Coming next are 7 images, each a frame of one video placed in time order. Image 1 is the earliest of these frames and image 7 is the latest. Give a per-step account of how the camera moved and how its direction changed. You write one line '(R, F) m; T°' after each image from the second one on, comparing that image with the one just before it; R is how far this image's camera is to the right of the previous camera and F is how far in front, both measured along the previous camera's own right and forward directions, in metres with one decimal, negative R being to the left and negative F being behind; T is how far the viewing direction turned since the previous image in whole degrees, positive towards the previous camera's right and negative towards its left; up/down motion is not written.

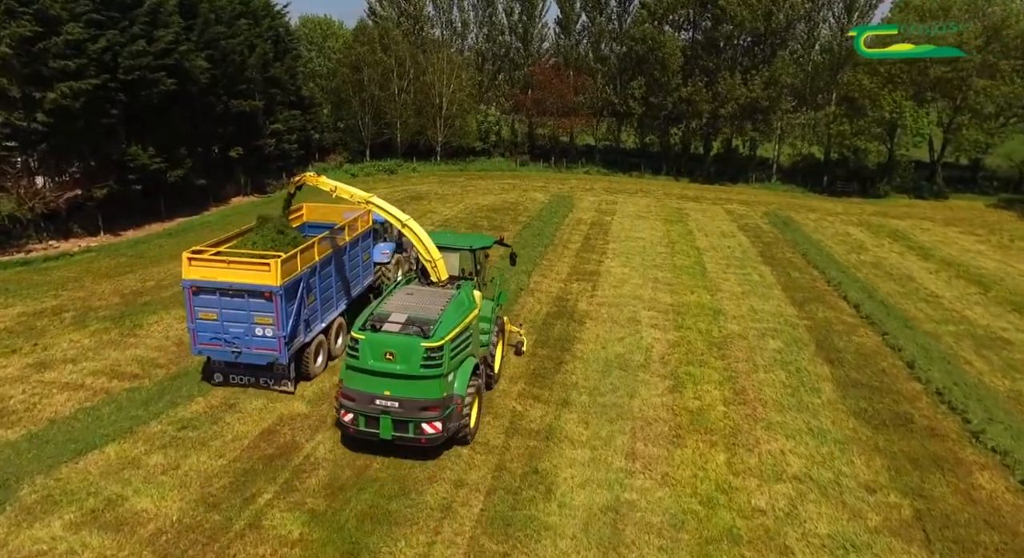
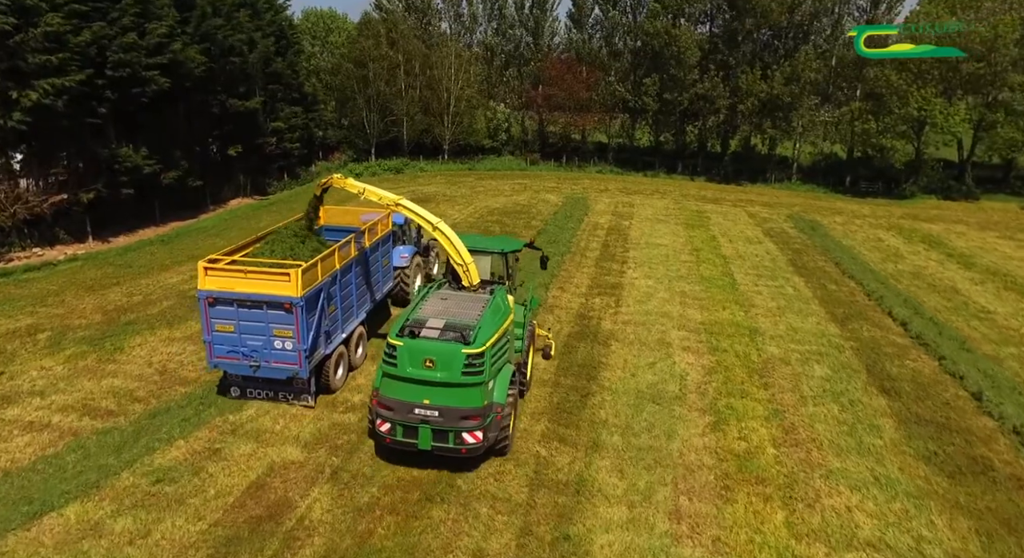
(-0.3, +1.4) m; 0°
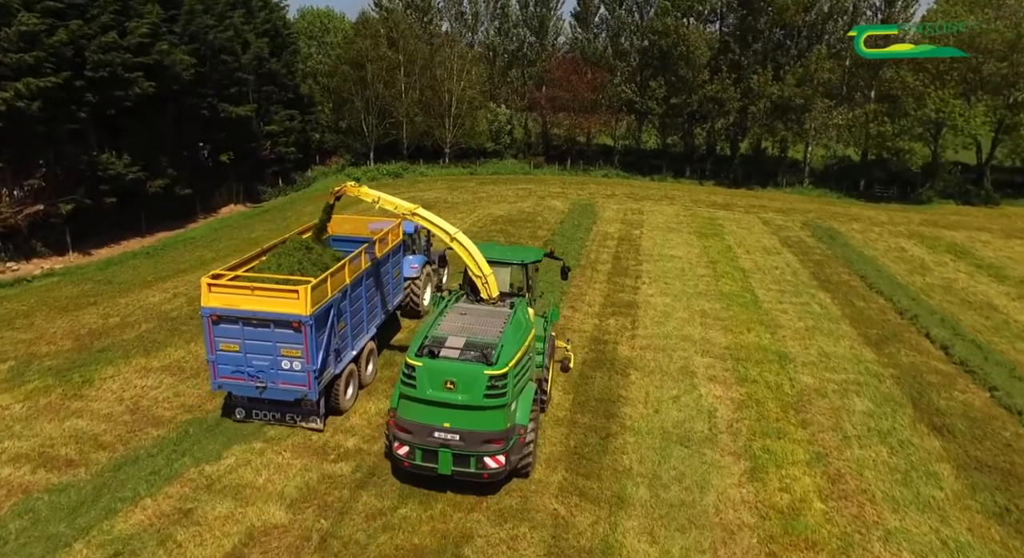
(-0.2, +1.2) m; 0°
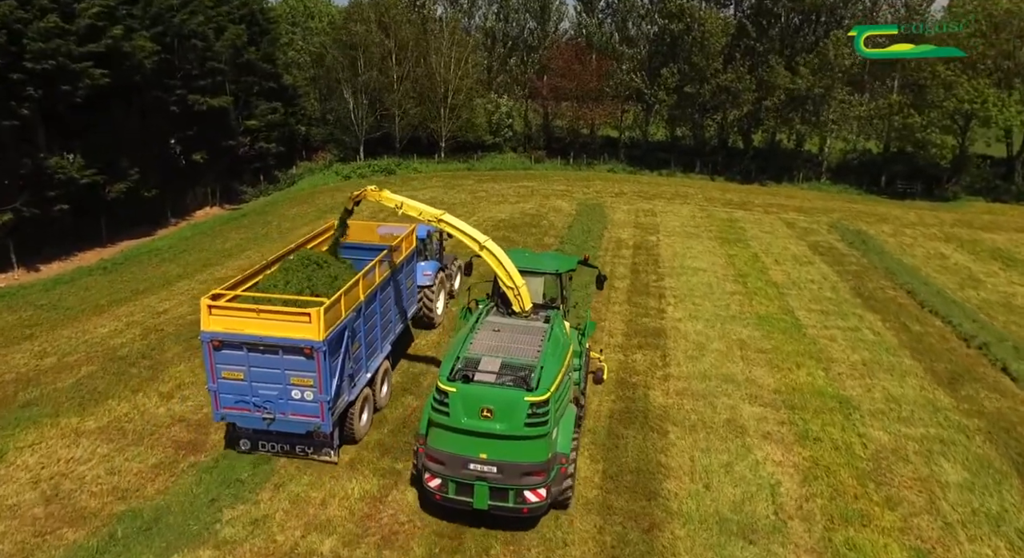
(-0.3, +2.2) m; 0°
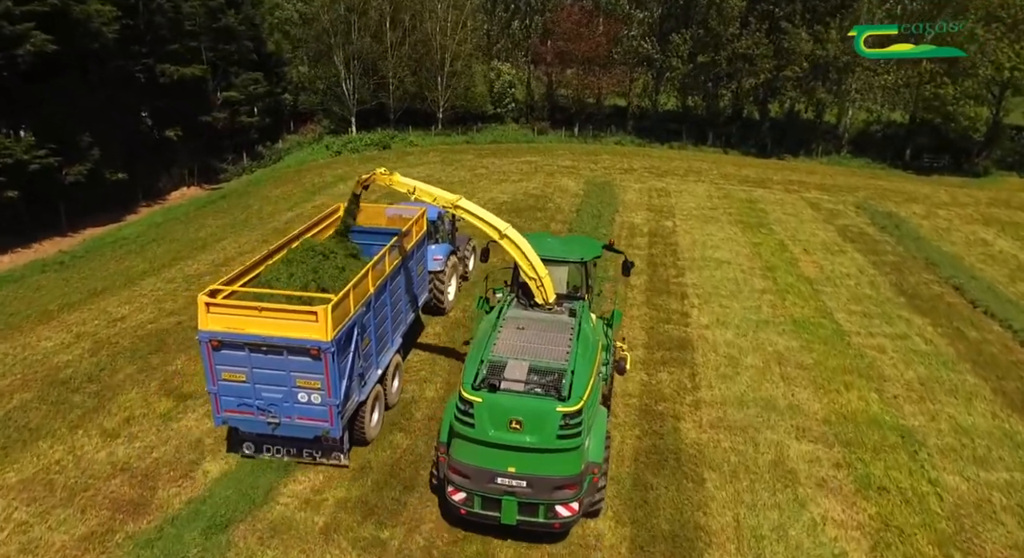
(-0.1, +1.8) m; 0°
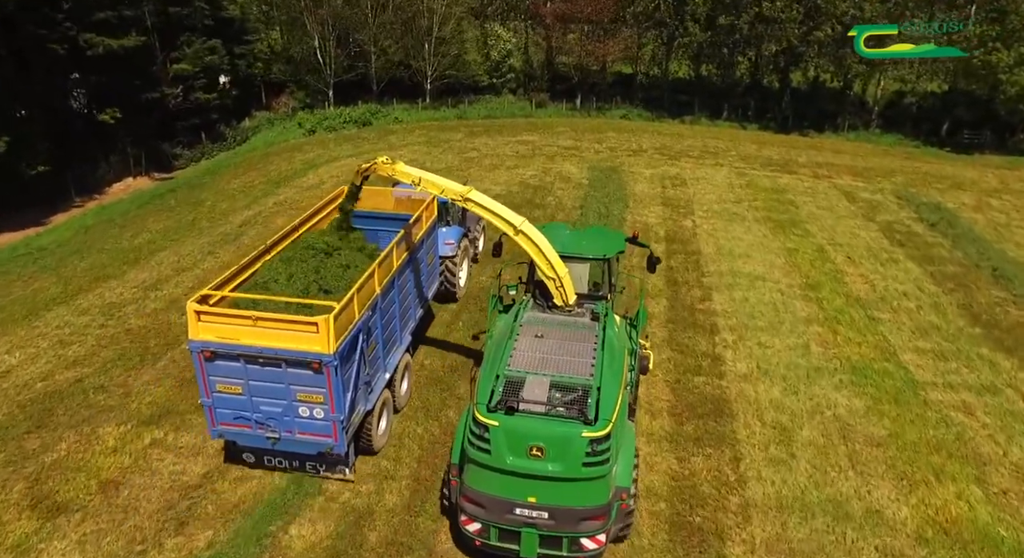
(+0.1, +2.8) m; 0°
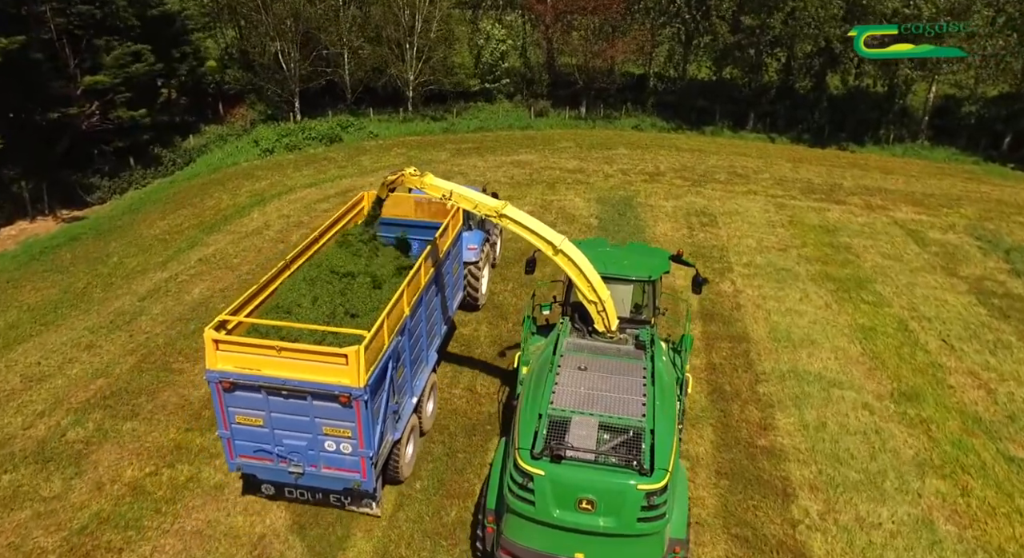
(+0.3, +3.9) m; 0°
